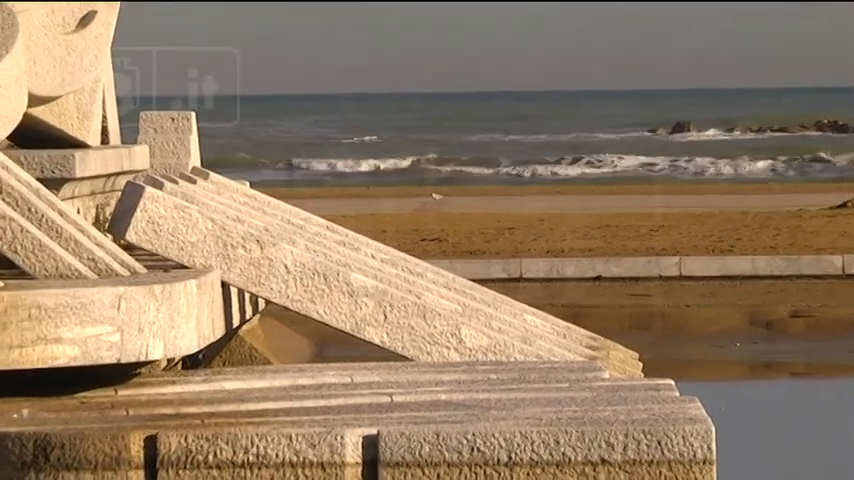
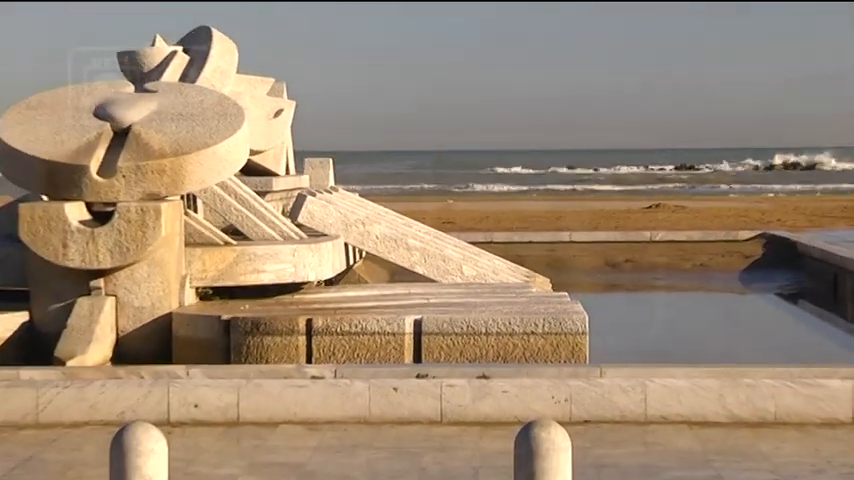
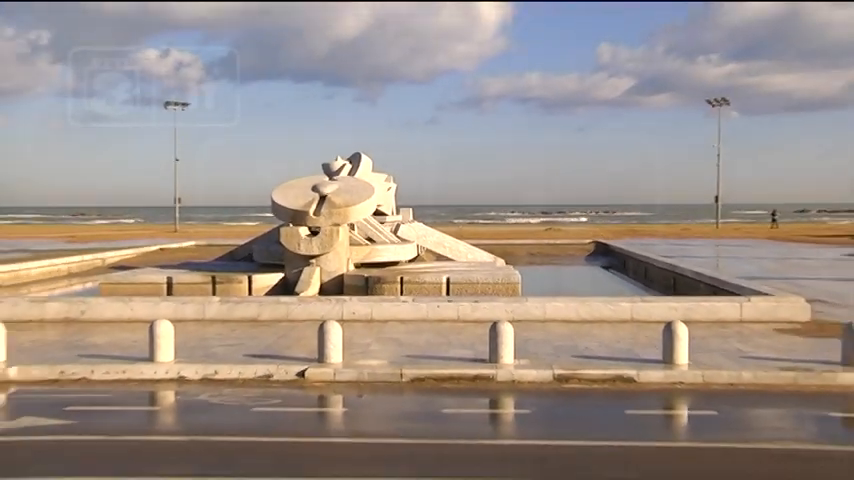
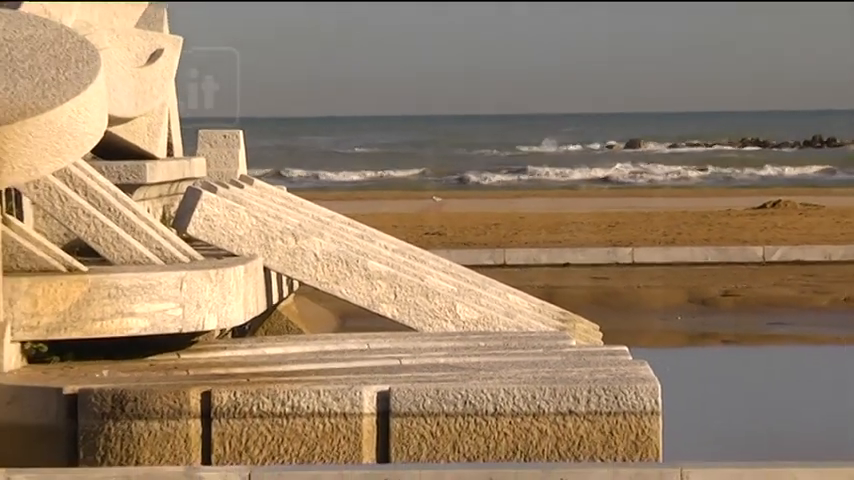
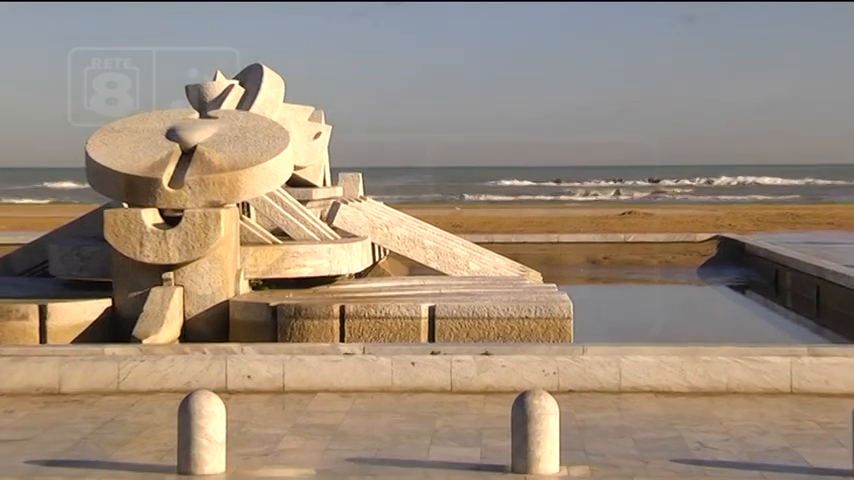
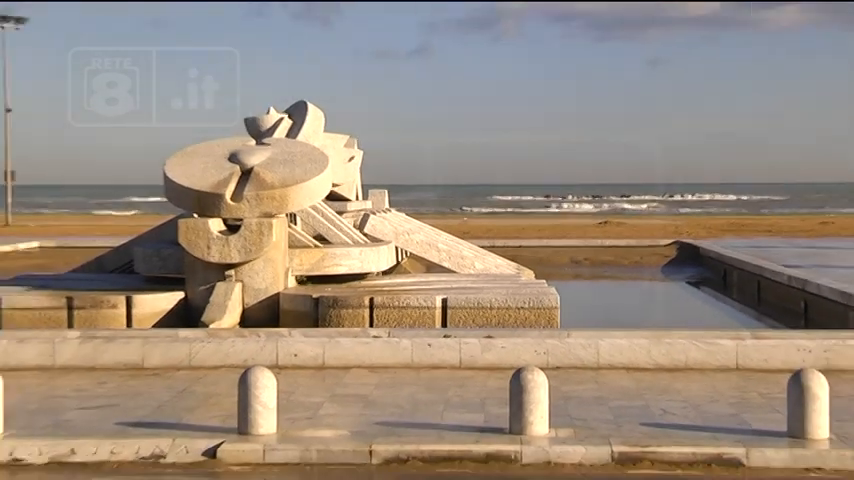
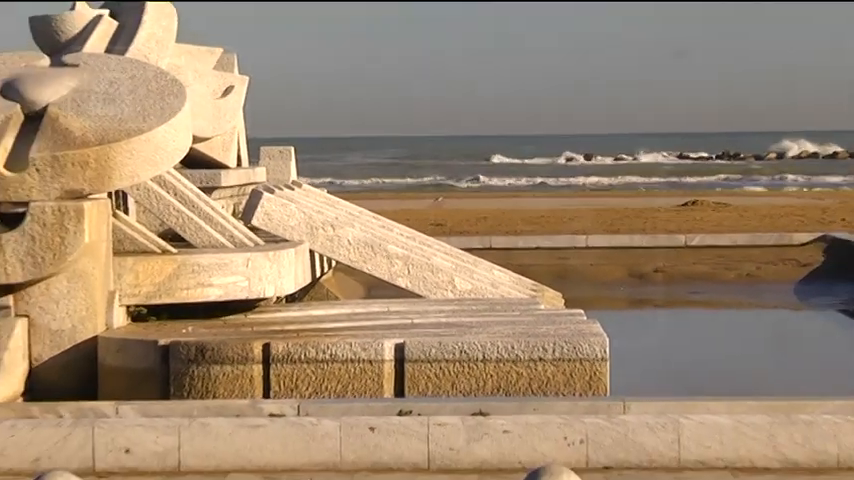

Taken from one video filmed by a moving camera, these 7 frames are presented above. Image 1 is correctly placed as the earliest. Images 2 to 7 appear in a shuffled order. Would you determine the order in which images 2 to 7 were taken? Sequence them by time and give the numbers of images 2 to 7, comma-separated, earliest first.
4, 7, 2, 5, 6, 3
